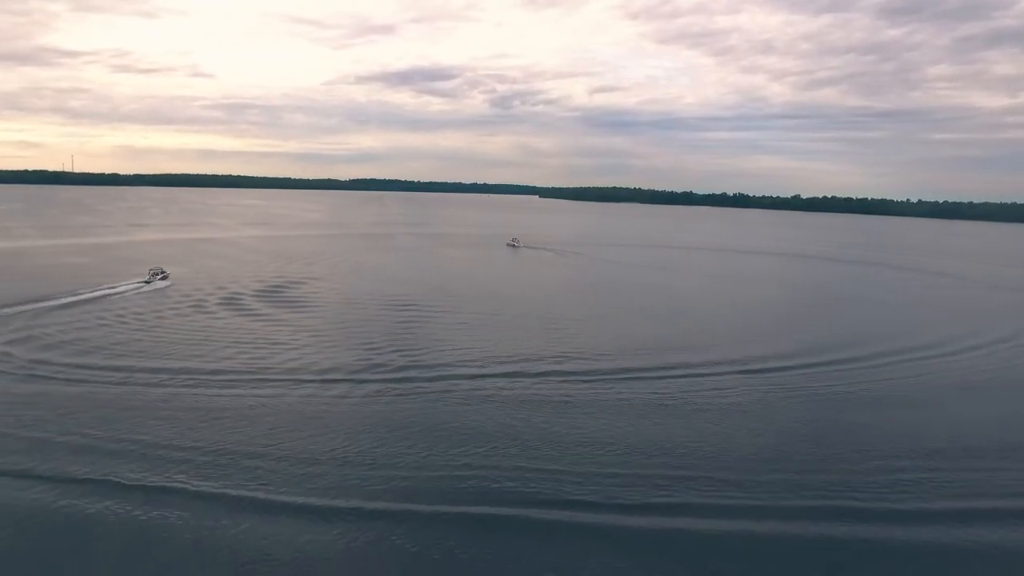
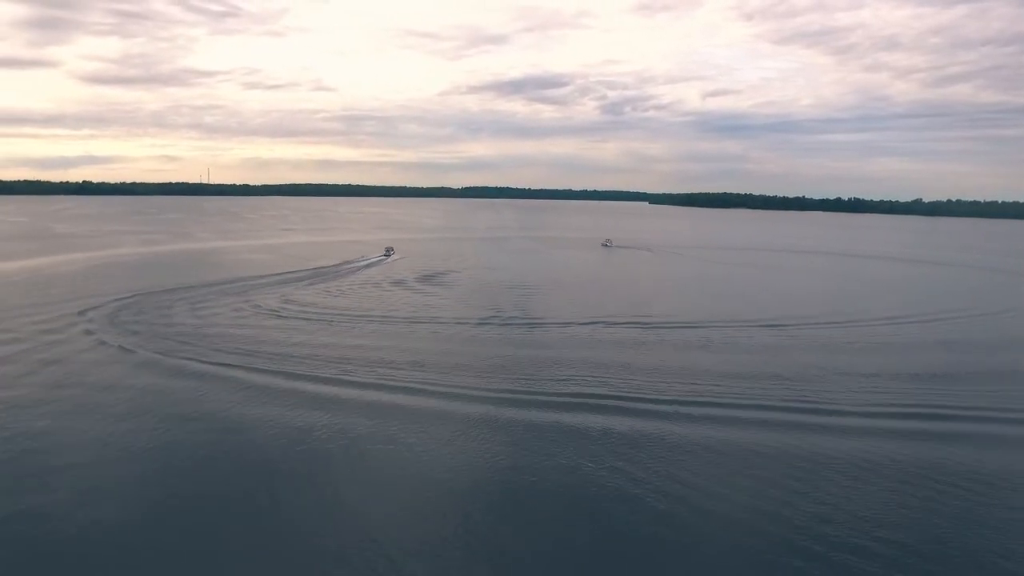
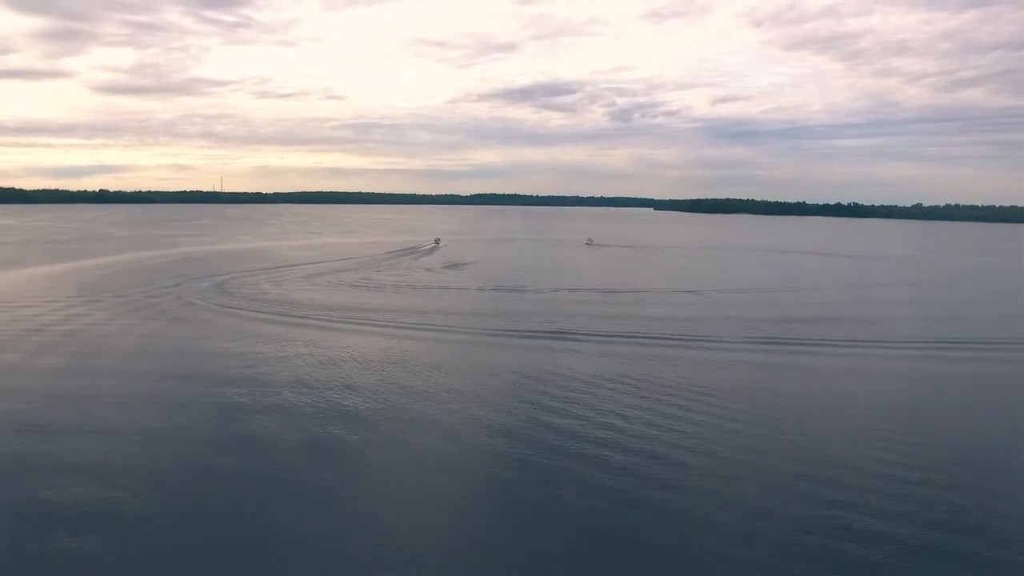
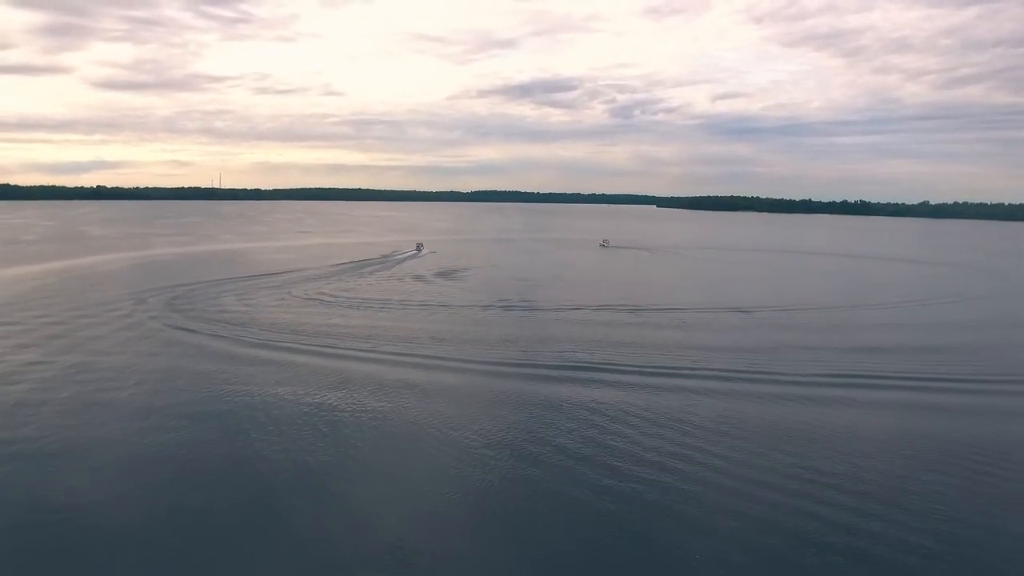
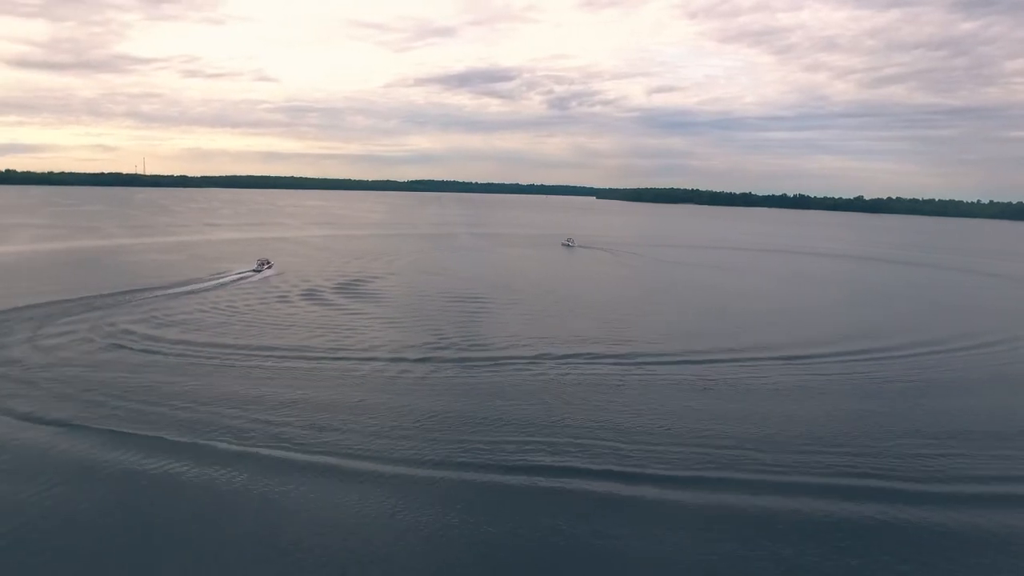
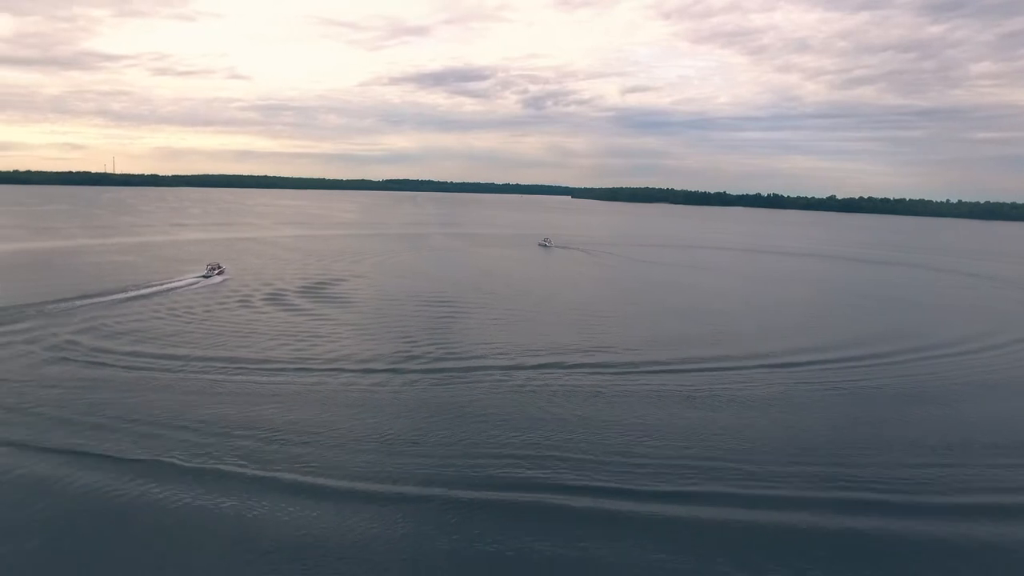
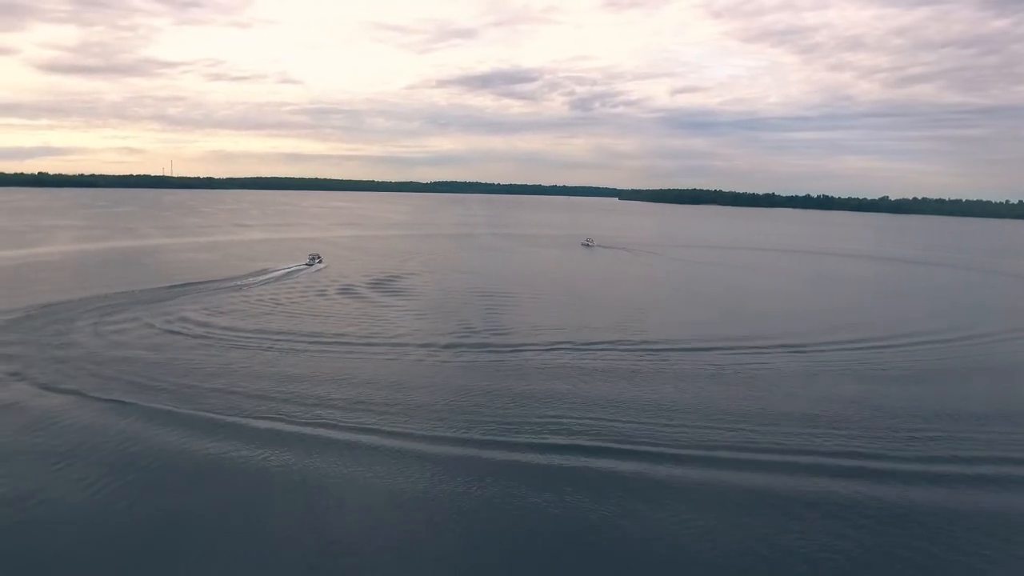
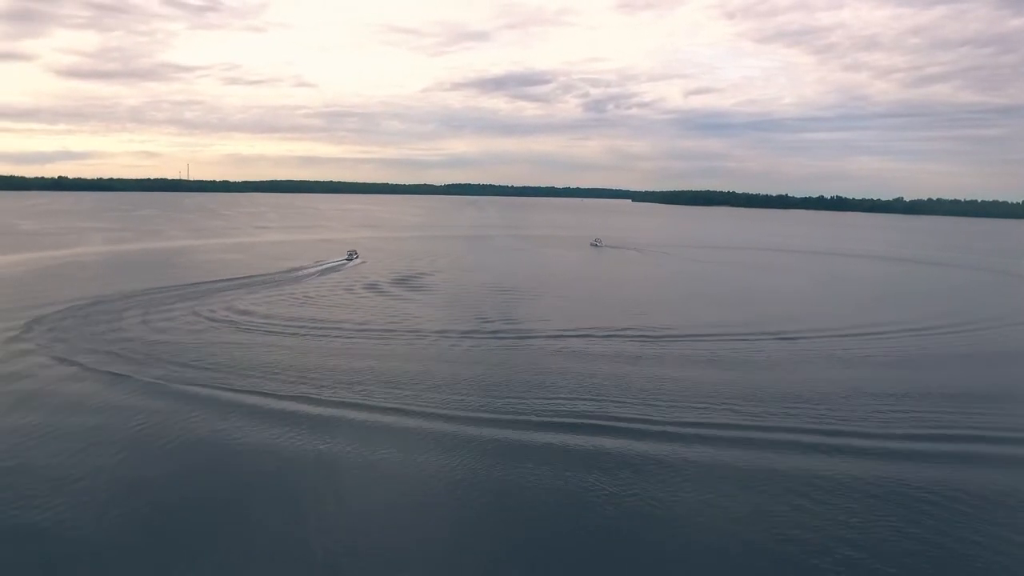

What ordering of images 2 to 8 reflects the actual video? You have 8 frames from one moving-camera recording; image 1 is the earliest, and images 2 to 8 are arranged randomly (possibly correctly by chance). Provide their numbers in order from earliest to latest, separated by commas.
6, 5, 7, 8, 2, 4, 3
